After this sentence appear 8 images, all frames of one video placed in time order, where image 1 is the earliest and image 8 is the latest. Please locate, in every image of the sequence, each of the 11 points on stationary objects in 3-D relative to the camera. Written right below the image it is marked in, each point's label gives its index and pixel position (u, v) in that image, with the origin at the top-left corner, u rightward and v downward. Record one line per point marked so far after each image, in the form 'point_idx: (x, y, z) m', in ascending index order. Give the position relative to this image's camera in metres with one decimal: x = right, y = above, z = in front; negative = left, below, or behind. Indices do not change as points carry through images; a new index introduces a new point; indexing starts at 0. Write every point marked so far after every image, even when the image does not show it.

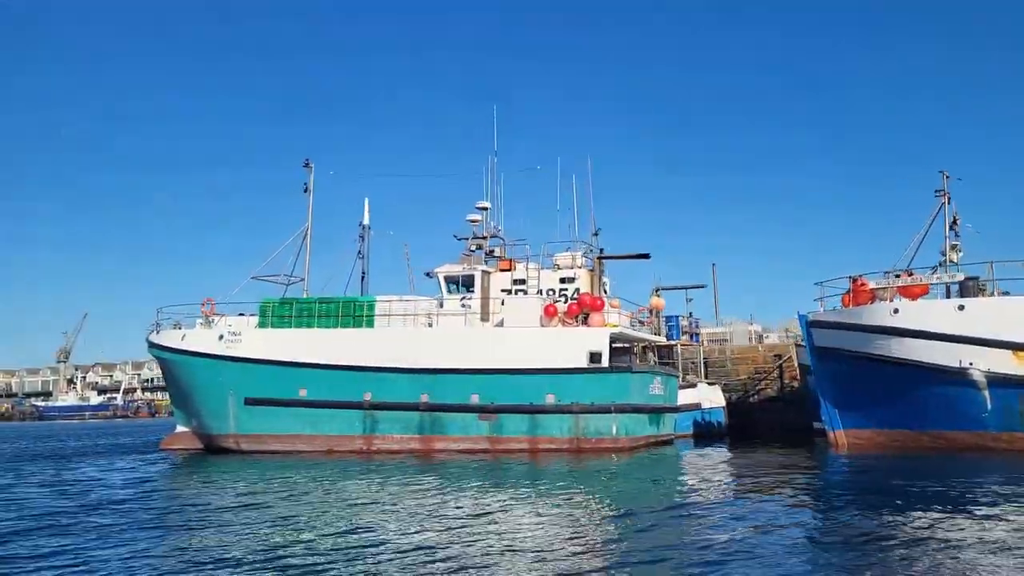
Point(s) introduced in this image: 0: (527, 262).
0: (+0.3, +0.6, +16.2) m
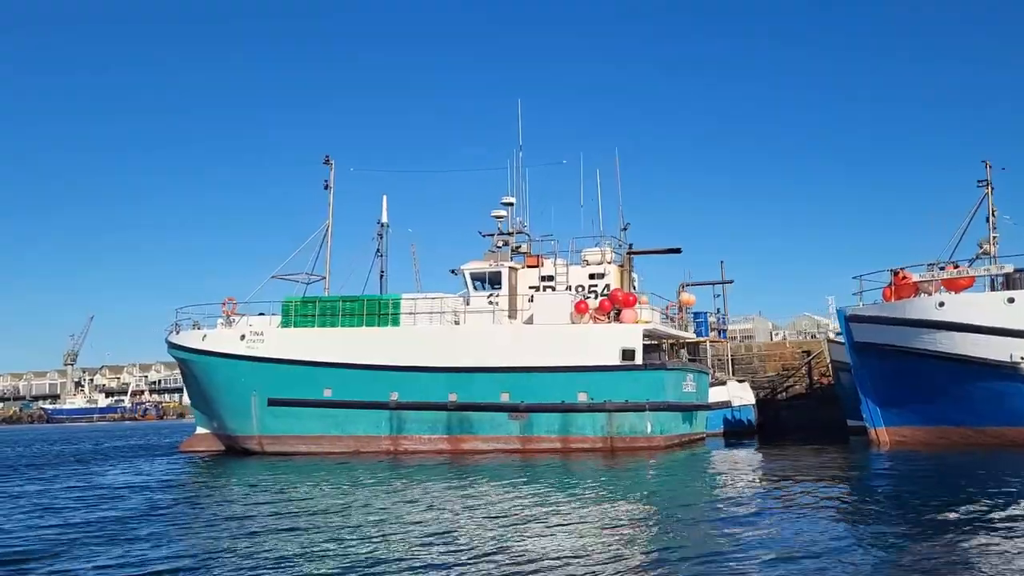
0: (+0.9, +0.7, +15.9) m
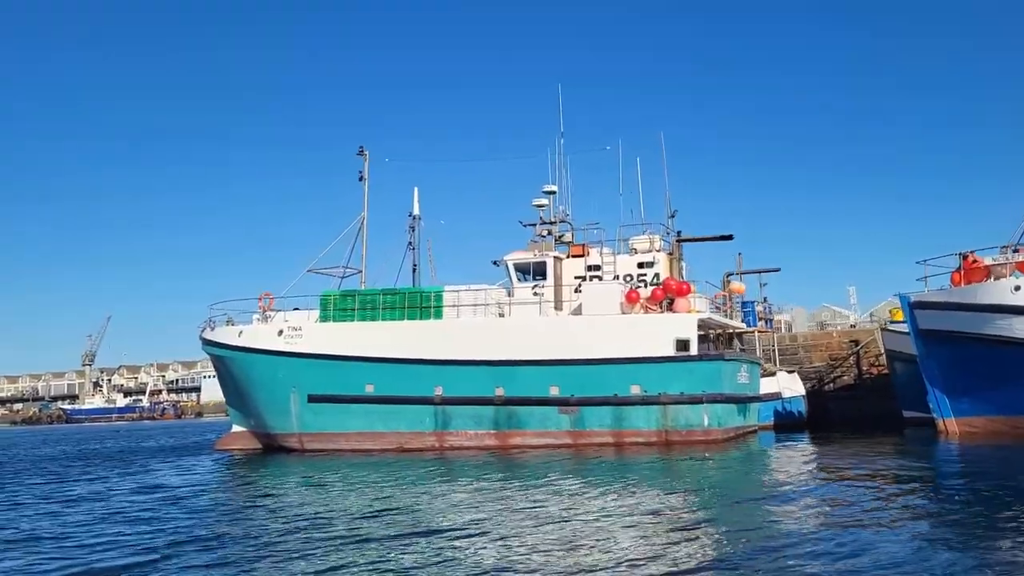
0: (+1.9, +0.9, +15.4) m
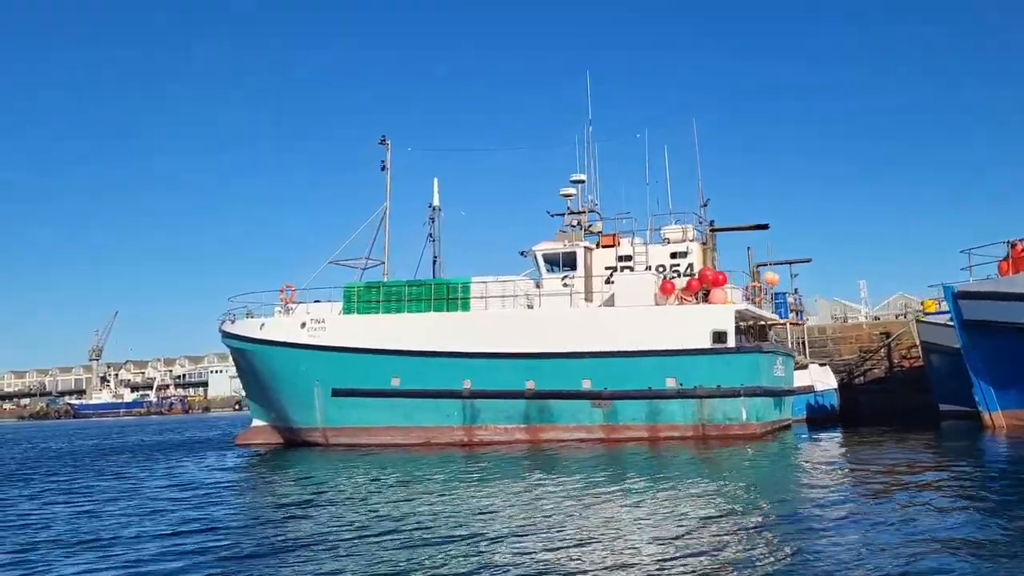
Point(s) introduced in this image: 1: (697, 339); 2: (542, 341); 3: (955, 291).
0: (+2.5, +1.1, +15.0) m
1: (+3.3, -0.9, +13.2) m
2: (+0.6, -1.0, +14.0) m
3: (+7.9, -0.1, +13.0) m
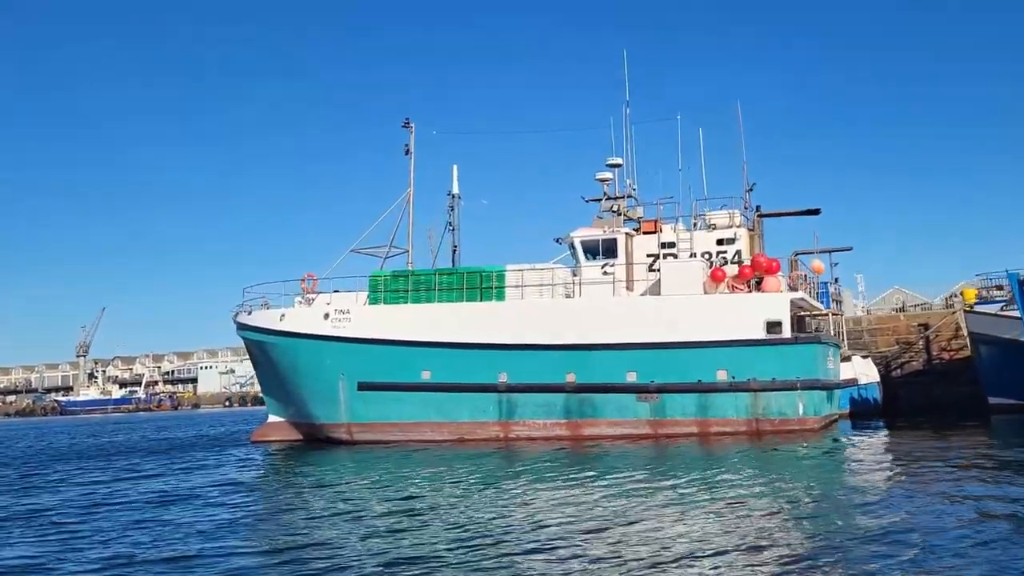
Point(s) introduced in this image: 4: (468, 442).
0: (+3.2, +1.3, +14.4) m
1: (+4.1, -0.7, +12.5) m
2: (+1.3, -0.8, +13.3) m
3: (+8.6, +0.2, +12.4) m
4: (-0.9, -3.0, +14.2) m
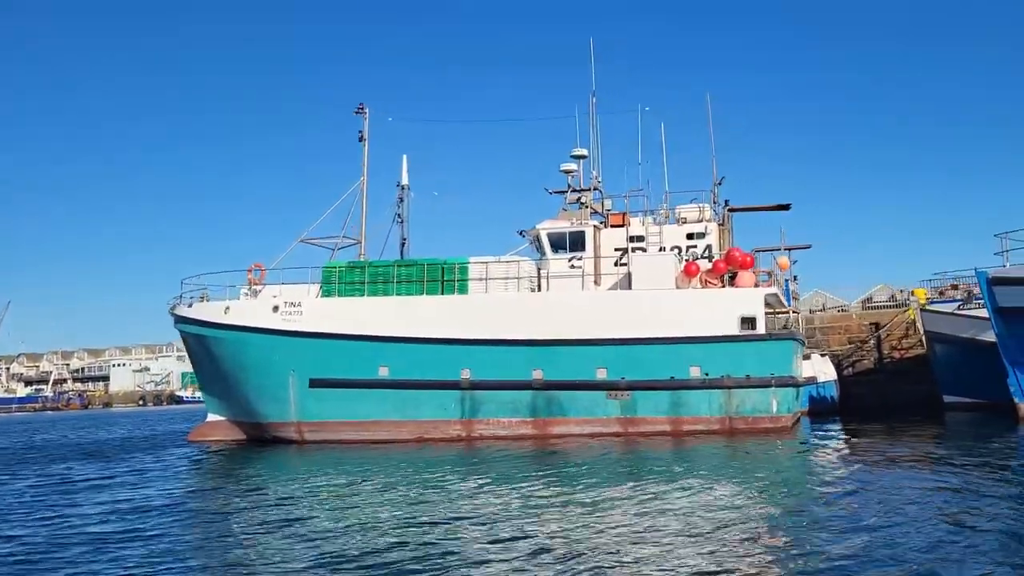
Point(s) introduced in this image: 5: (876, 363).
0: (+2.5, +1.4, +14.0) m
1: (+3.5, -0.6, +12.3) m
2: (+0.7, -0.7, +12.8) m
3: (+8.1, +0.2, +12.5) m
4: (-1.6, -2.8, +13.5) m
5: (+9.5, -1.9, +18.8) m
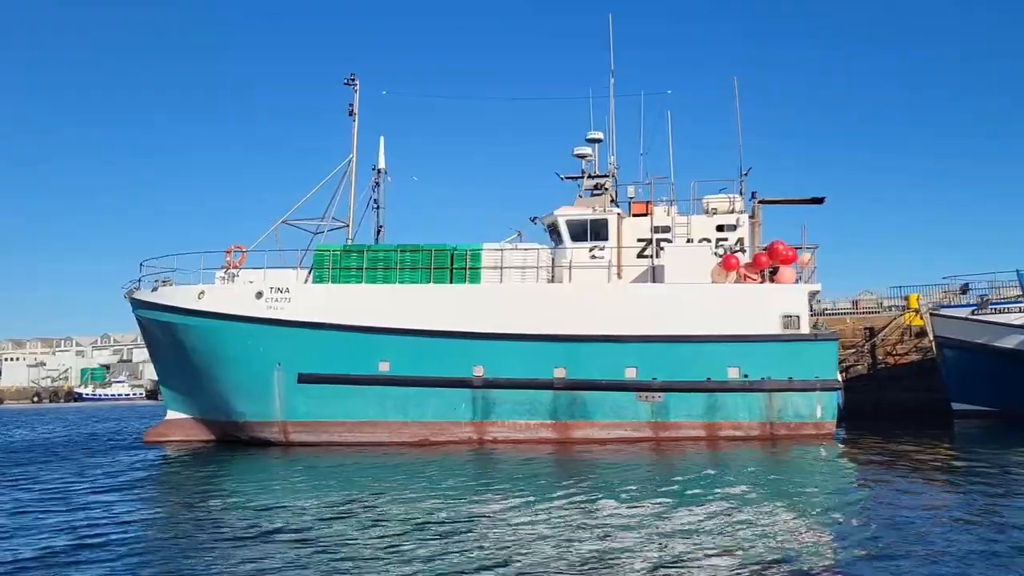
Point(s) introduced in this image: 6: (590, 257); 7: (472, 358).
0: (+2.8, +1.5, +13.1) m
1: (+3.9, -0.6, +11.4) m
2: (+1.0, -0.5, +11.8) m
3: (+8.4, +0.1, +12.1) m
4: (-1.3, -2.6, +12.2) m
5: (+9.2, -2.0, +18.5) m
6: (+1.3, +0.5, +12.7) m
7: (-0.6, -1.1, +12.0) m
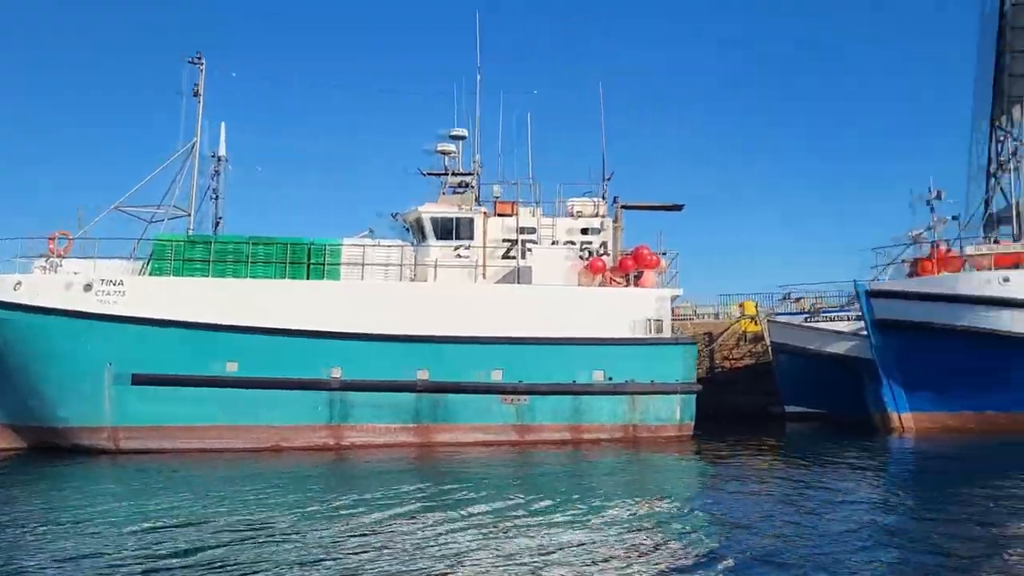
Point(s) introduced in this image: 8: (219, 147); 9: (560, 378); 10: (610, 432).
0: (+0.4, +1.4, +13.0) m
1: (+1.8, -0.6, +11.6) m
2: (-1.1, -0.5, +11.4) m
3: (+6.1, 0.0, +13.0) m
4: (-3.6, -2.5, +11.4) m
5: (+5.7, -2.2, +19.5) m
6: (-0.9, +0.6, +12.4) m
7: (-2.8, -1.1, +11.3) m
8: (-6.7, +3.5, +18.5) m
9: (+0.7, -1.4, +11.5) m
10: (+1.4, -2.3, +11.7) m
